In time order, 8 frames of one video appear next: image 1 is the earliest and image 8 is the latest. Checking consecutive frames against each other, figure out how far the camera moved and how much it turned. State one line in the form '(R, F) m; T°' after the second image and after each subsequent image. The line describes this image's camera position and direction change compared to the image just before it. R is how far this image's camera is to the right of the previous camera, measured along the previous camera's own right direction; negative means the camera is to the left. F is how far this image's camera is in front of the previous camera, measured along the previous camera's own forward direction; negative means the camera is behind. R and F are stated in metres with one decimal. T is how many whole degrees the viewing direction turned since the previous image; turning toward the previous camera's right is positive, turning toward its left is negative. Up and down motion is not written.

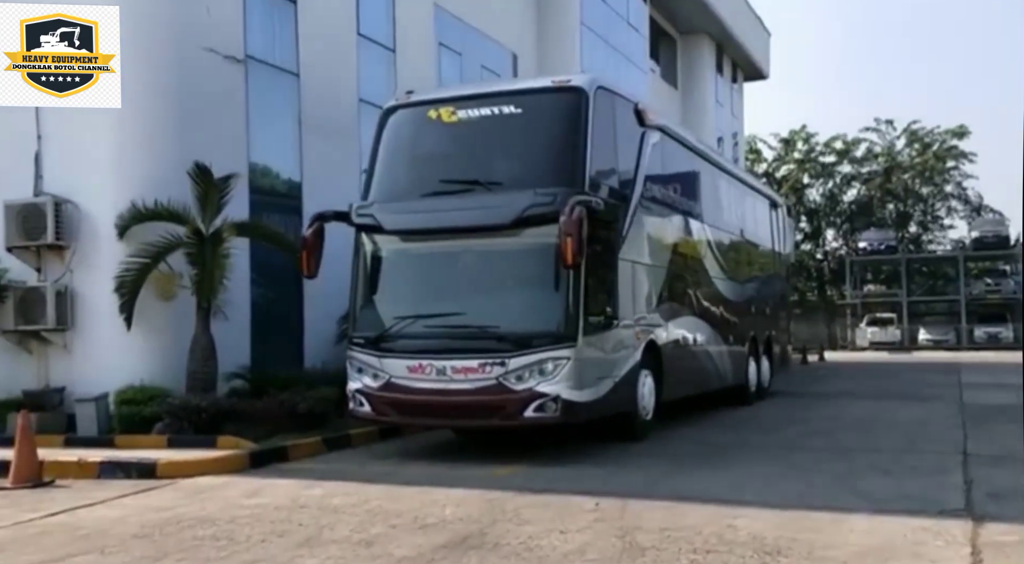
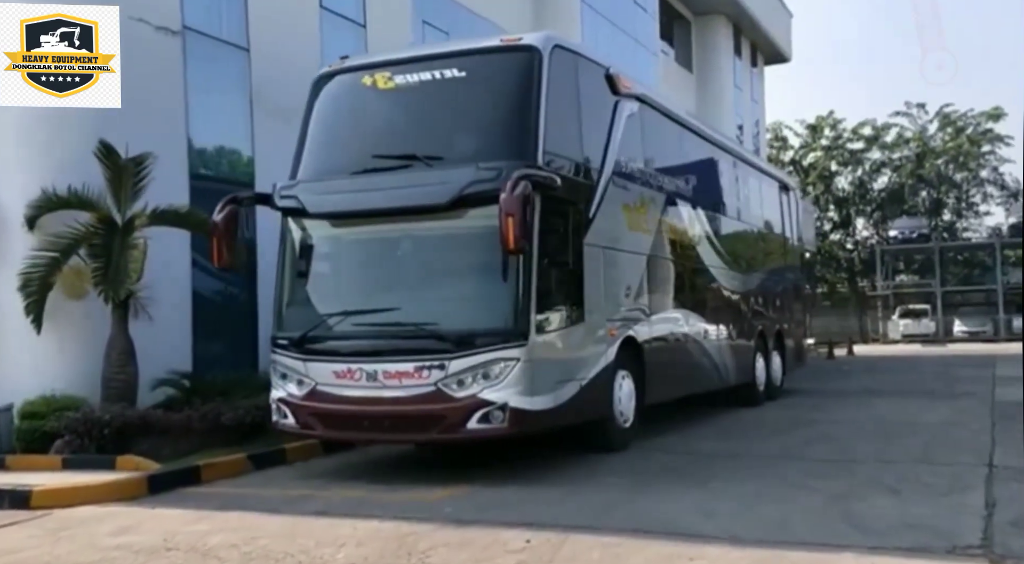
(+0.8, +1.5) m; -2°
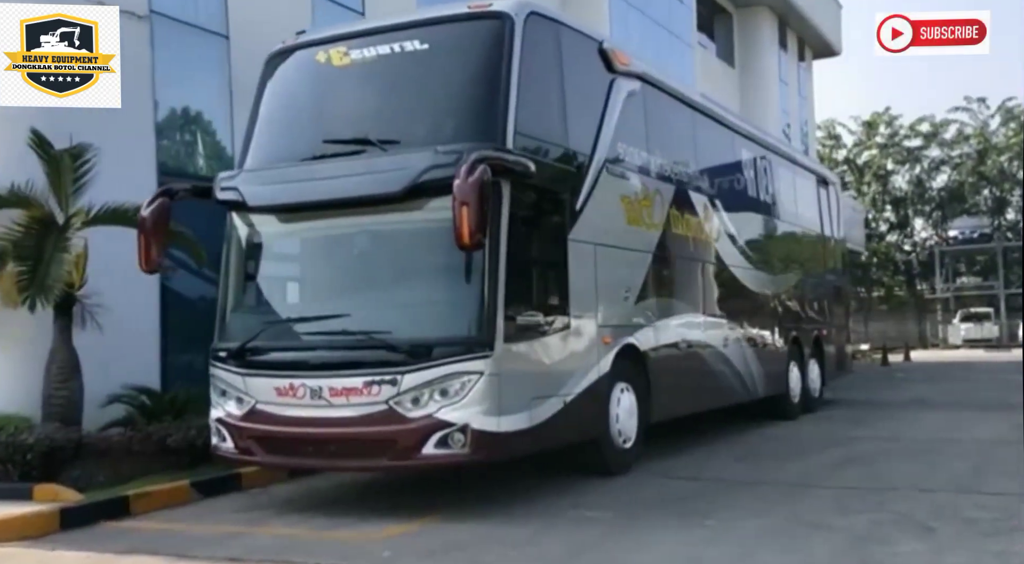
(+0.7, +1.2) m; -3°
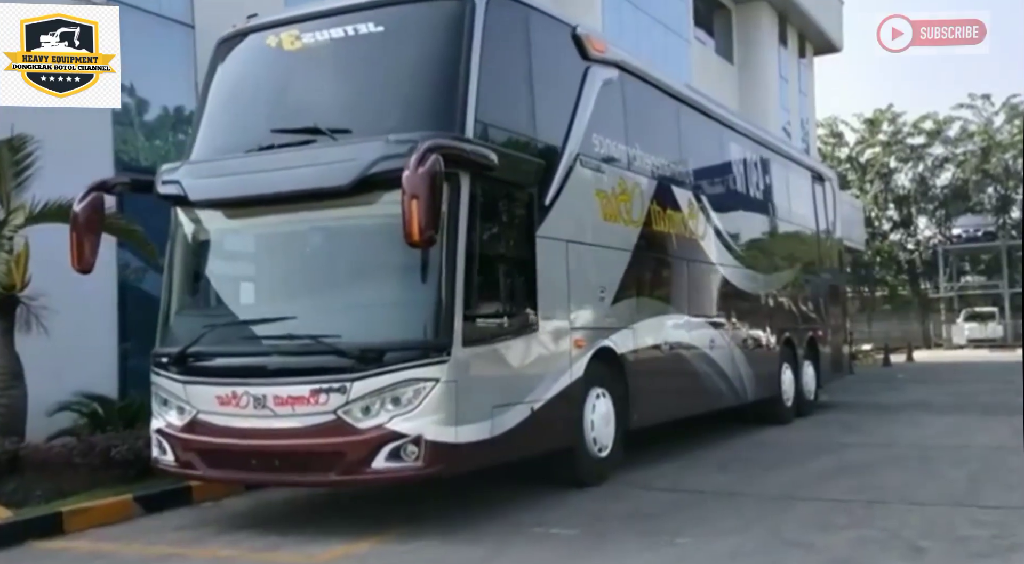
(+0.3, +0.6) m; 0°
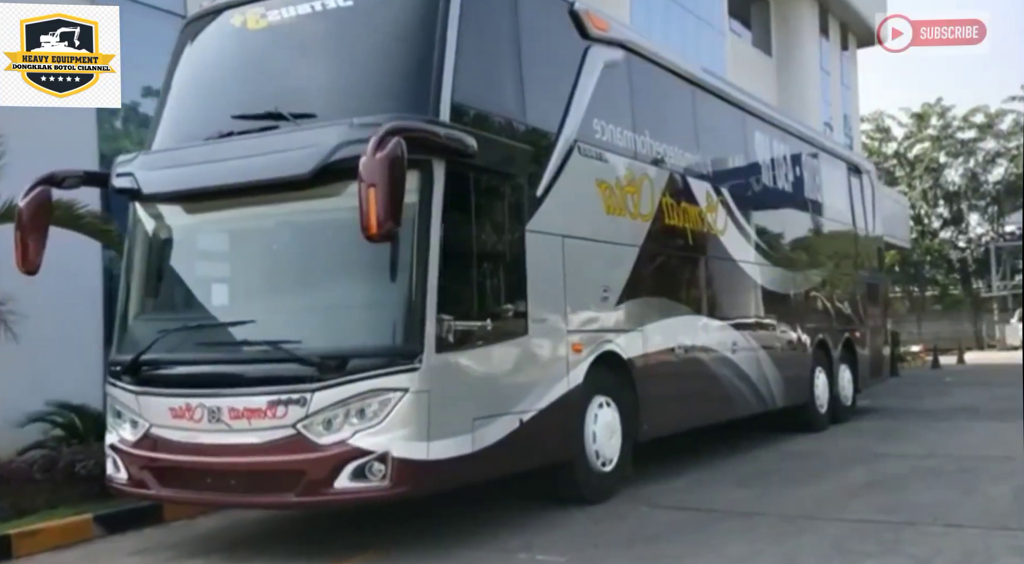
(+0.4, +0.7) m; -3°
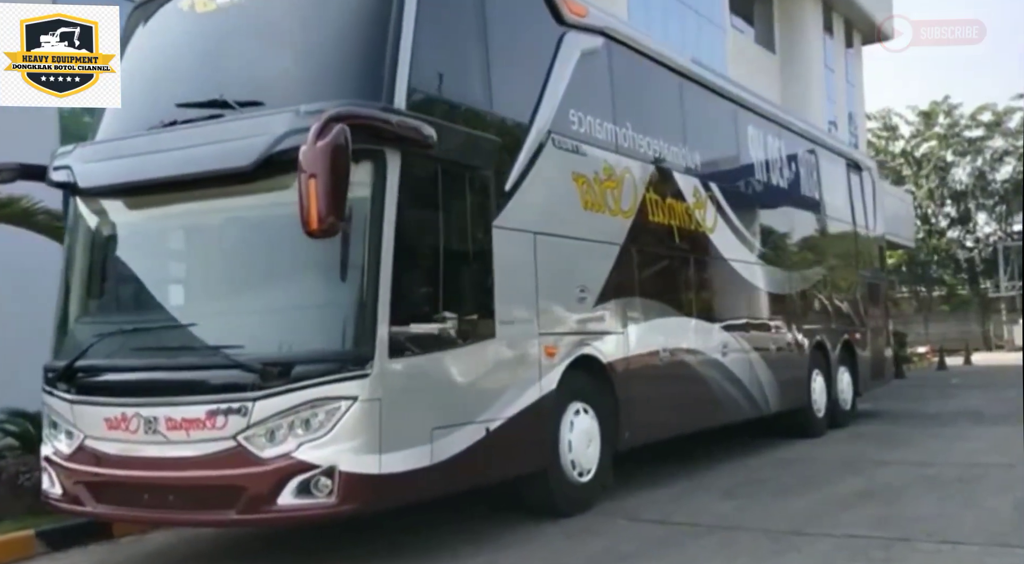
(+0.3, +0.5) m; 0°
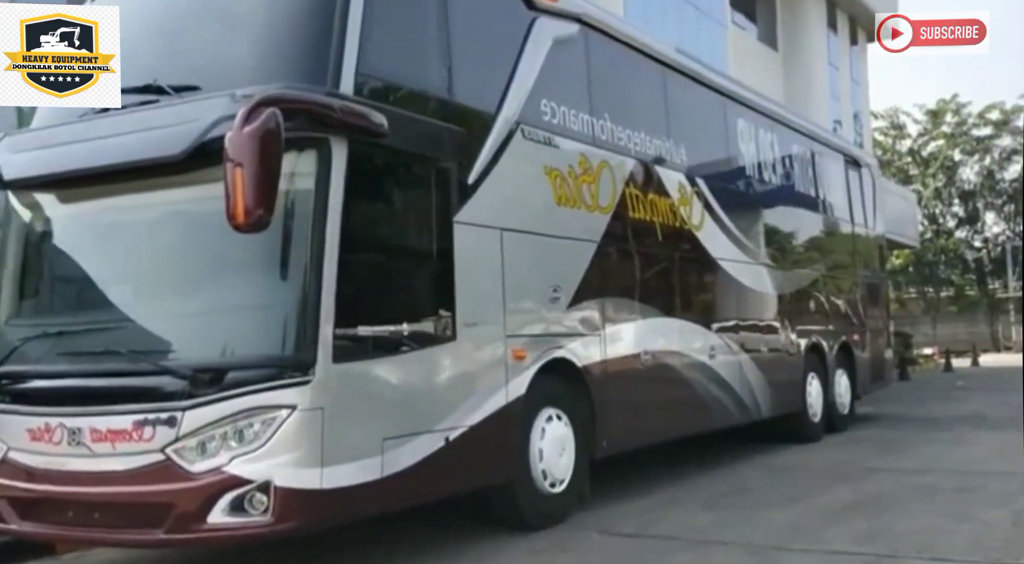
(+0.3, +0.4) m; 0°
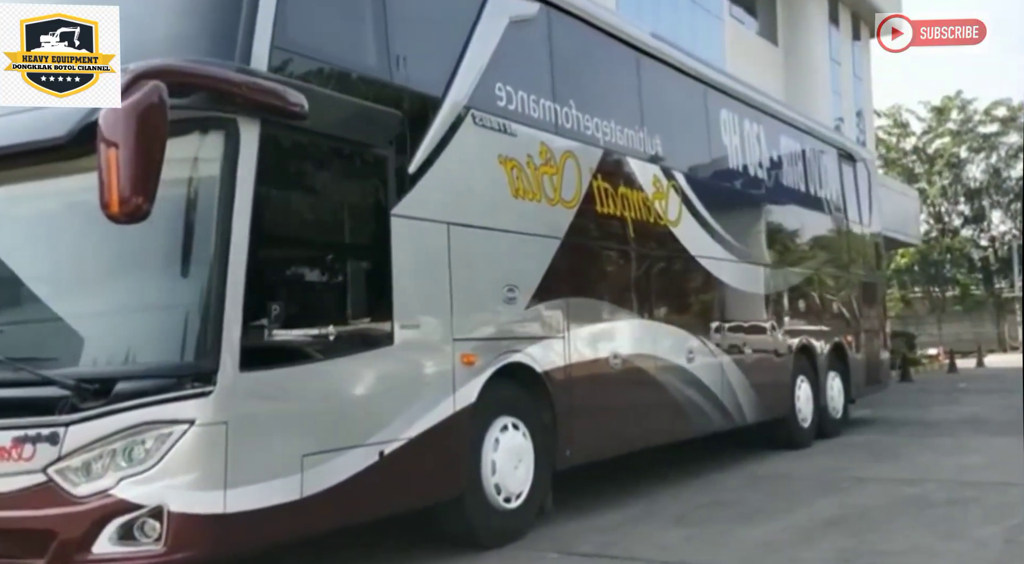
(+0.4, +0.6) m; 0°
